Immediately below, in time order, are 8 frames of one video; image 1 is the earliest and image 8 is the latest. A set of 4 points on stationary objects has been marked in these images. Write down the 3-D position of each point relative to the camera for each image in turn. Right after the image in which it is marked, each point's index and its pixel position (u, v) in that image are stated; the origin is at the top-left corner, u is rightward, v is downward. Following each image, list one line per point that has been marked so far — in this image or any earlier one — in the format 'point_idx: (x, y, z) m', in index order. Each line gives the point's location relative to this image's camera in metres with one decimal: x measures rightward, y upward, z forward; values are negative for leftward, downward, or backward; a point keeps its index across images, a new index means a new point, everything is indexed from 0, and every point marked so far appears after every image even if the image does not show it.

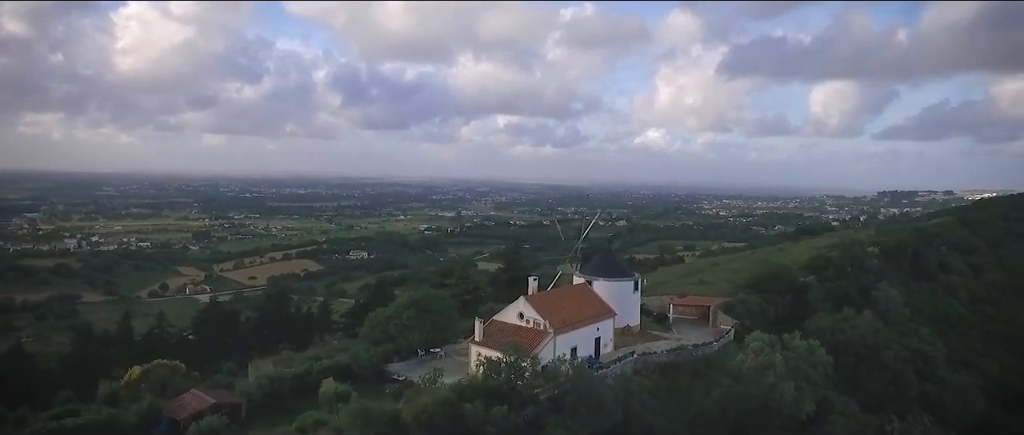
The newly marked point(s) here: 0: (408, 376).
0: (-2.5, -4.3, +16.7) m
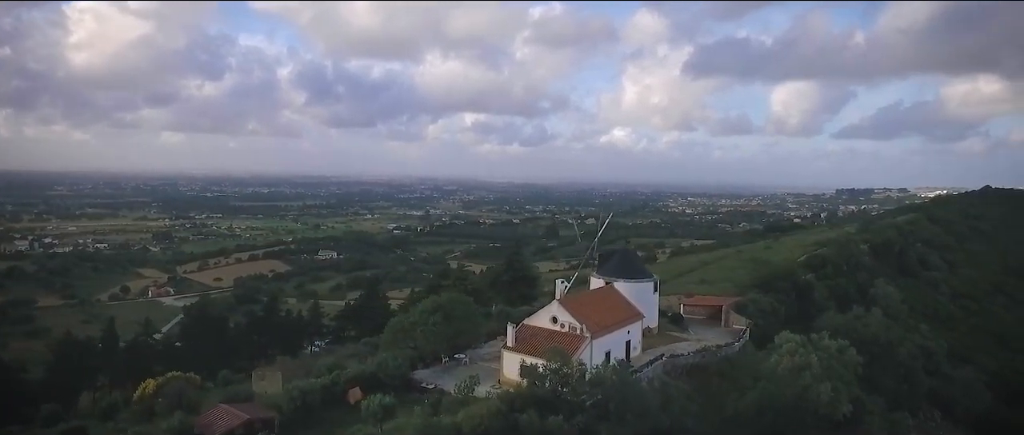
0: (-1.8, -4.3, +16.2) m
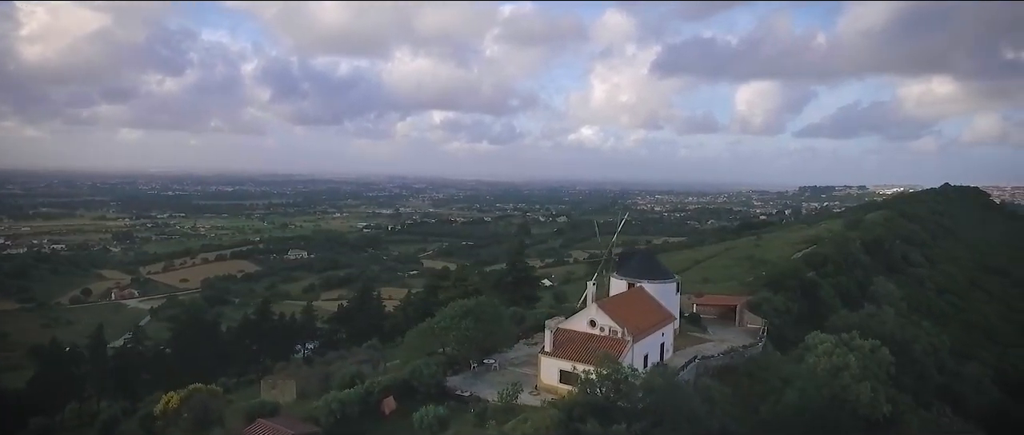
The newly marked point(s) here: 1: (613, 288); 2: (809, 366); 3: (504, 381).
0: (-1.0, -4.3, +15.7) m
1: (+3.2, -2.2, +19.8) m
2: (+7.9, -3.9, +16.3) m
3: (-0.1, -4.0, +15.4) m
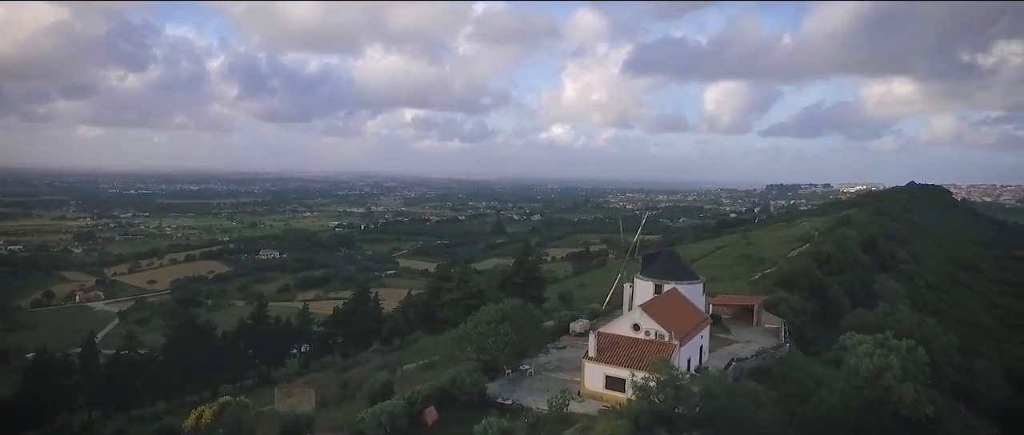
0: (0.0, -4.4, +15.2) m
1: (+3.9, -2.2, +19.5) m
2: (+8.8, -3.9, +16.2) m
3: (+0.8, -4.1, +15.0) m
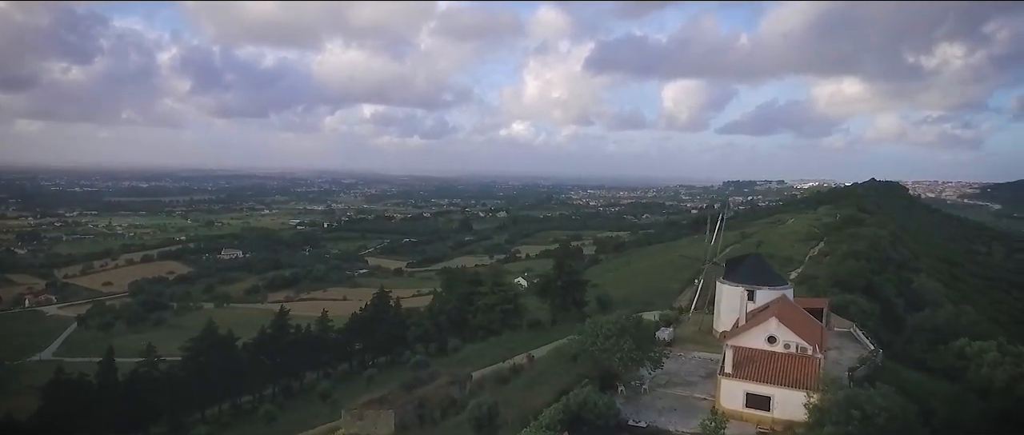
0: (+2.6, -4.5, +14.1) m
1: (+6.3, -2.3, +18.6) m
2: (+11.3, -4.0, +15.7) m
3: (+3.5, -4.2, +13.9) m
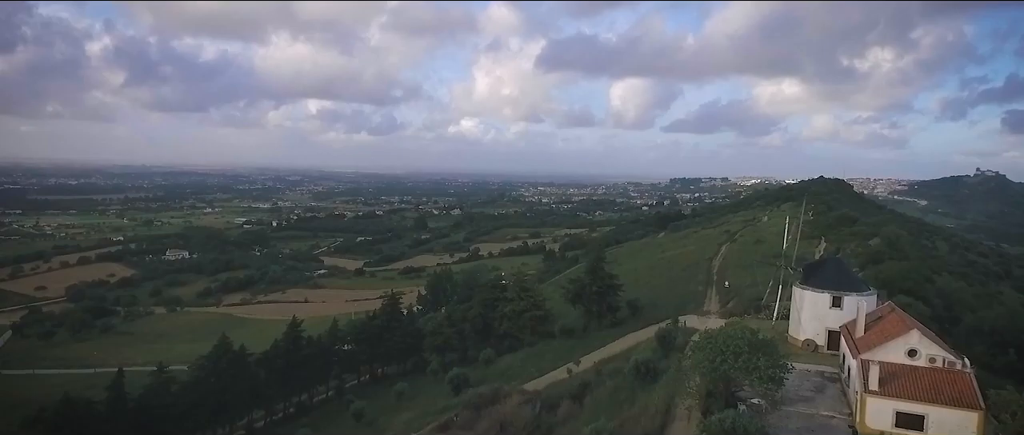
0: (+5.0, -4.6, +13.1) m
1: (+8.4, -2.4, +17.8) m
2: (+13.6, -4.0, +15.3) m
3: (+5.9, -4.3, +12.9) m
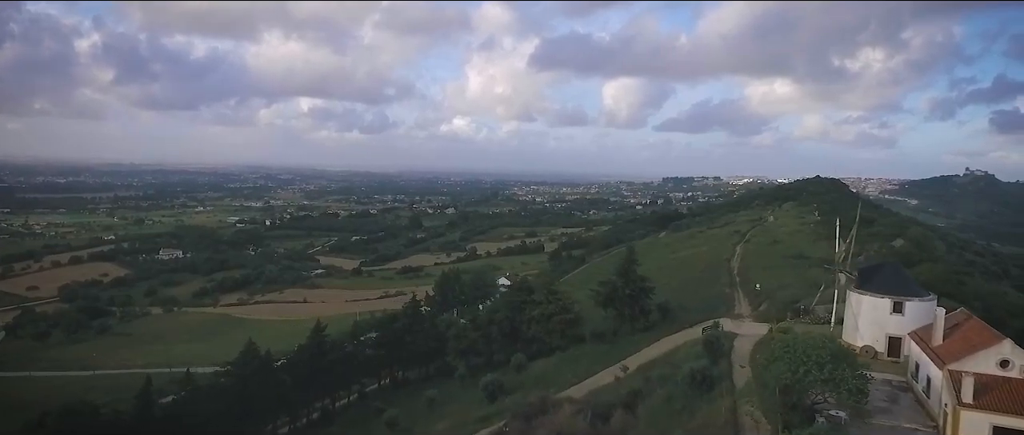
0: (+6.4, -4.7, +12.5) m
1: (+9.7, -2.5, +17.3) m
2: (+15.0, -4.1, +14.9) m
3: (+7.4, -4.4, +12.4) m
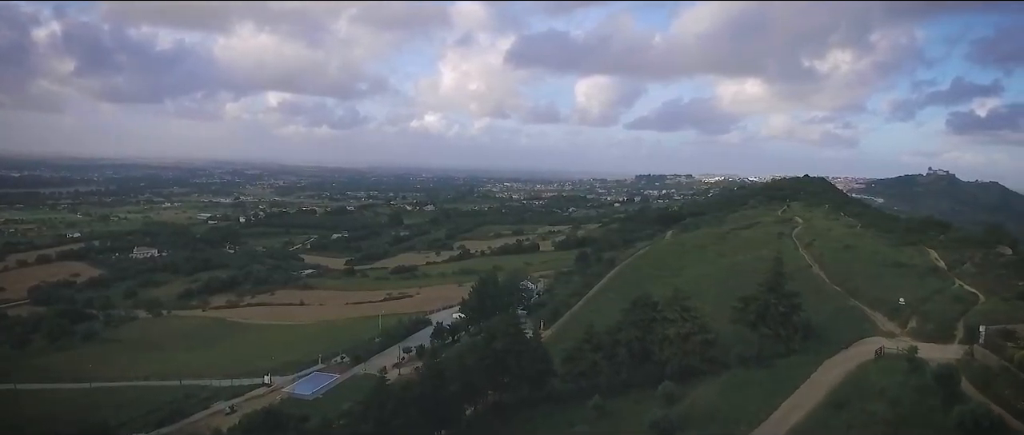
0: (+12.1, -5.1, +9.8) m
1: (+15.2, -2.8, +14.7) m
2: (+20.6, -4.5, +12.5) m
3: (+13.0, -4.7, +9.7) m
